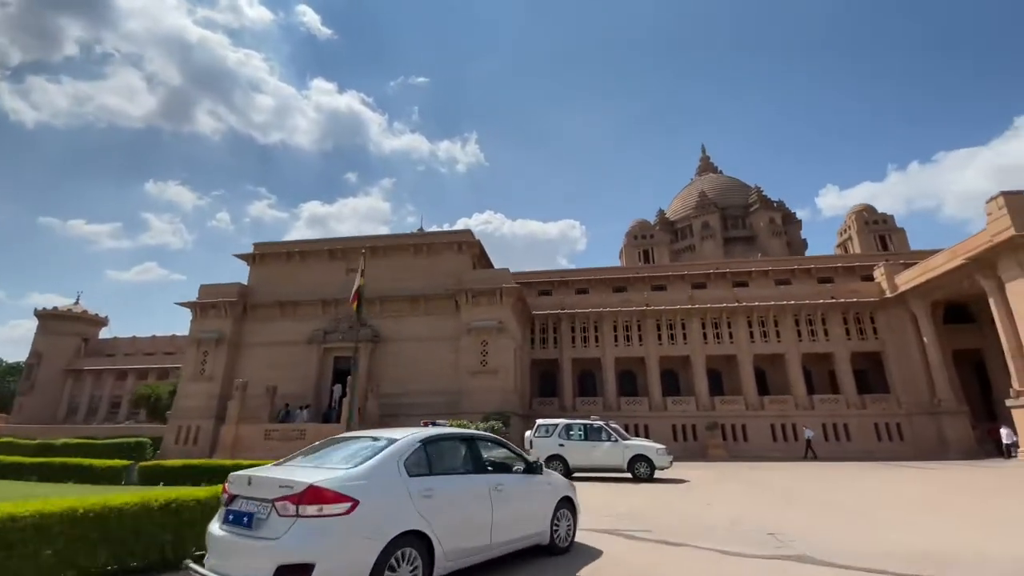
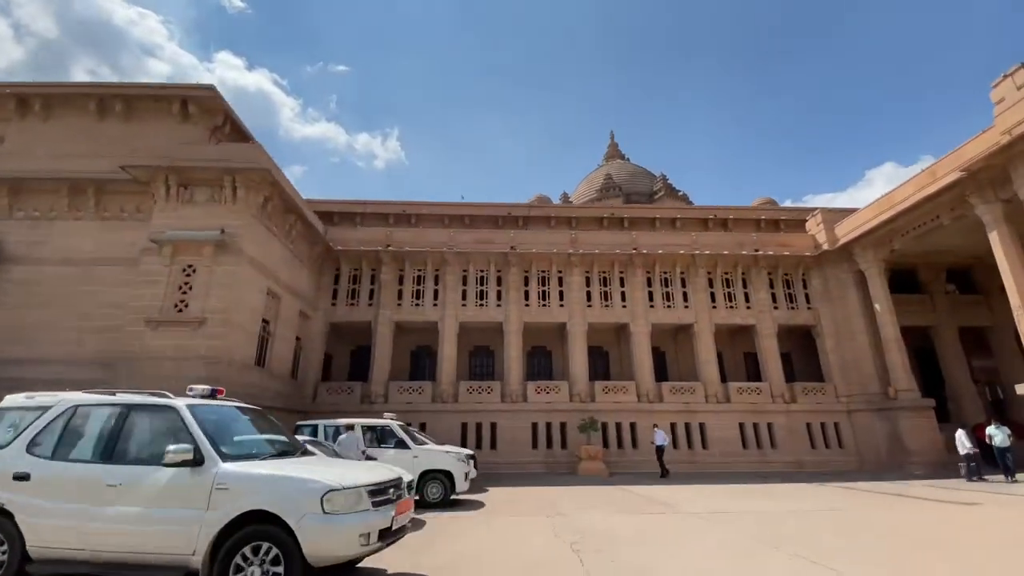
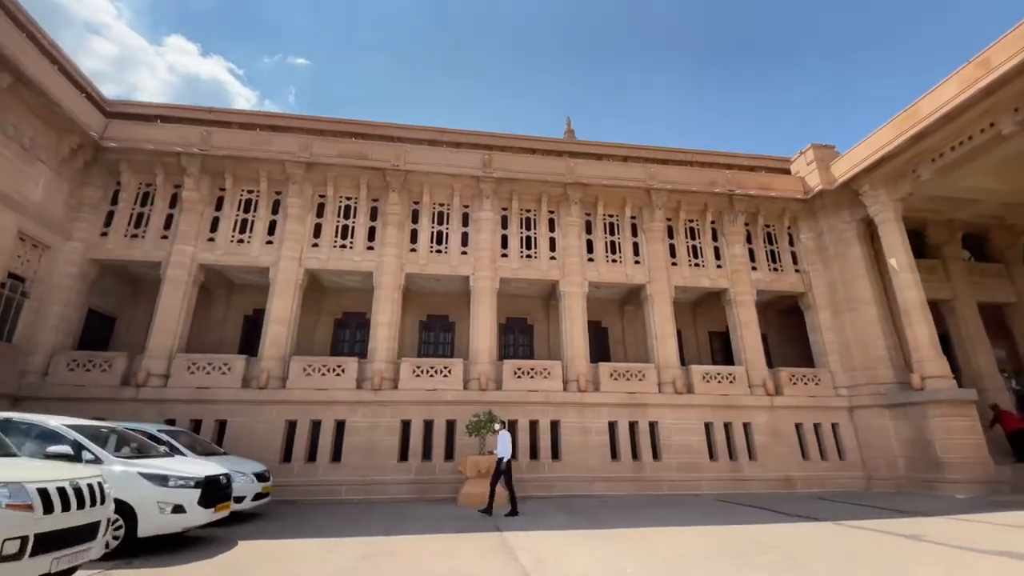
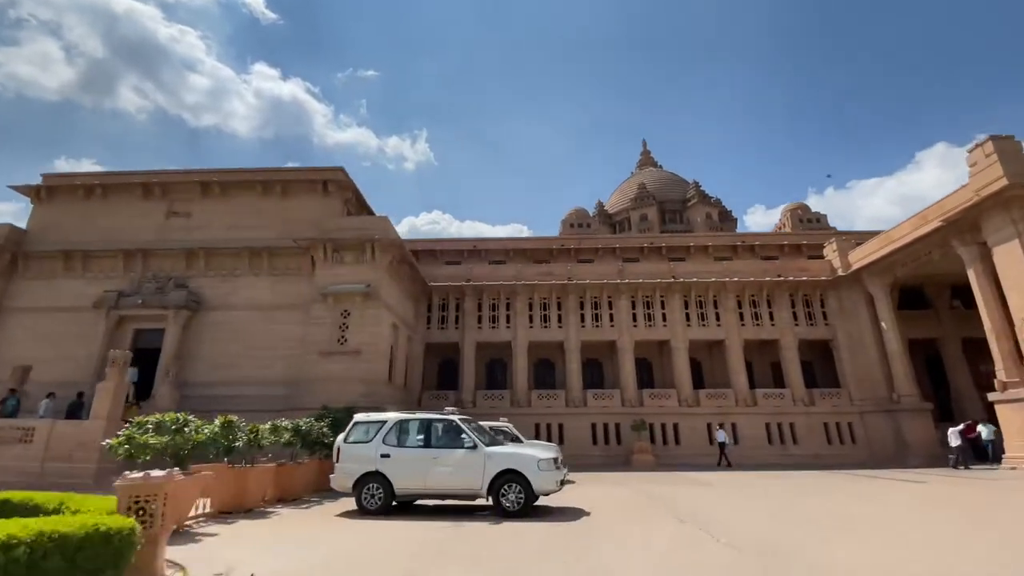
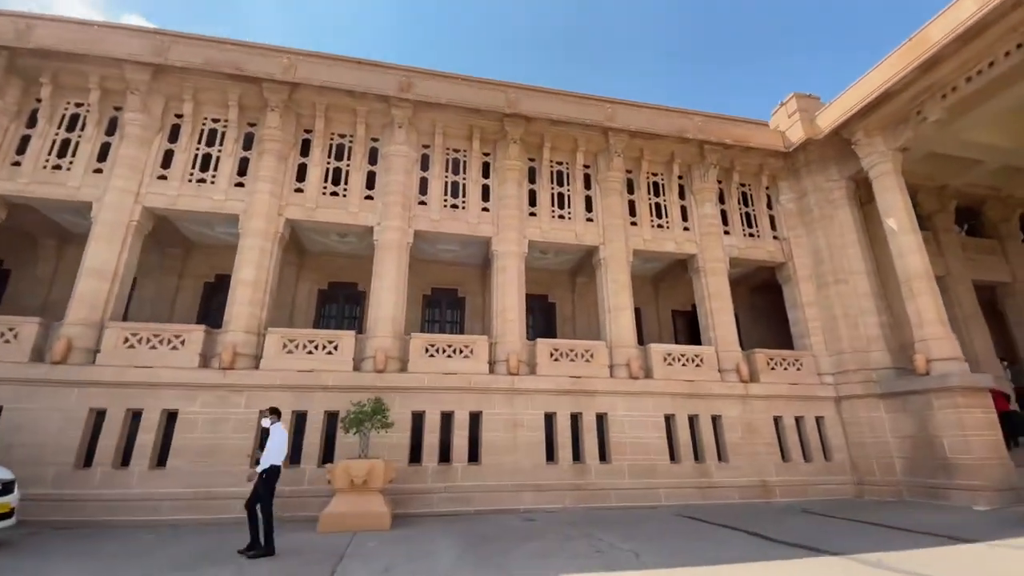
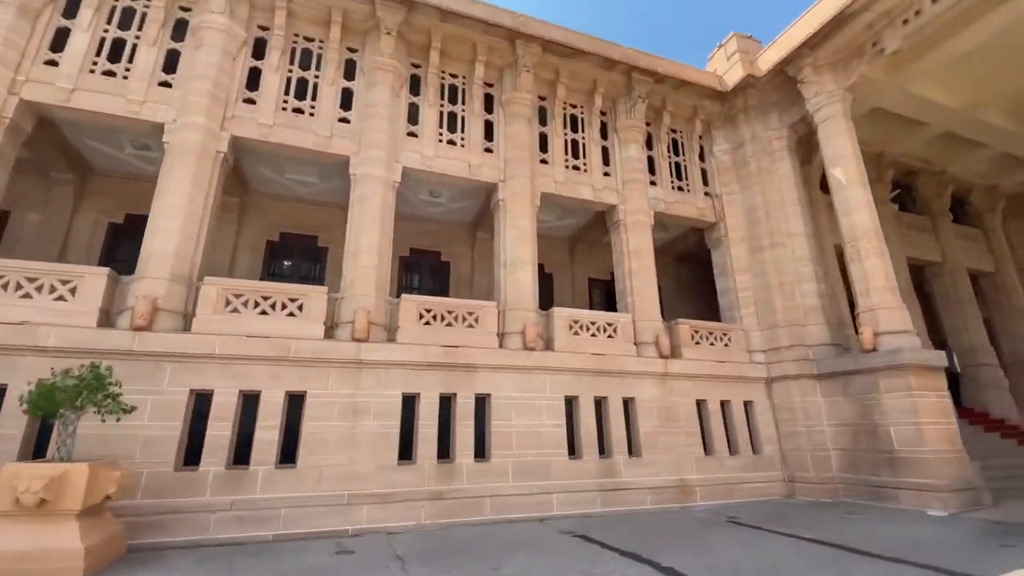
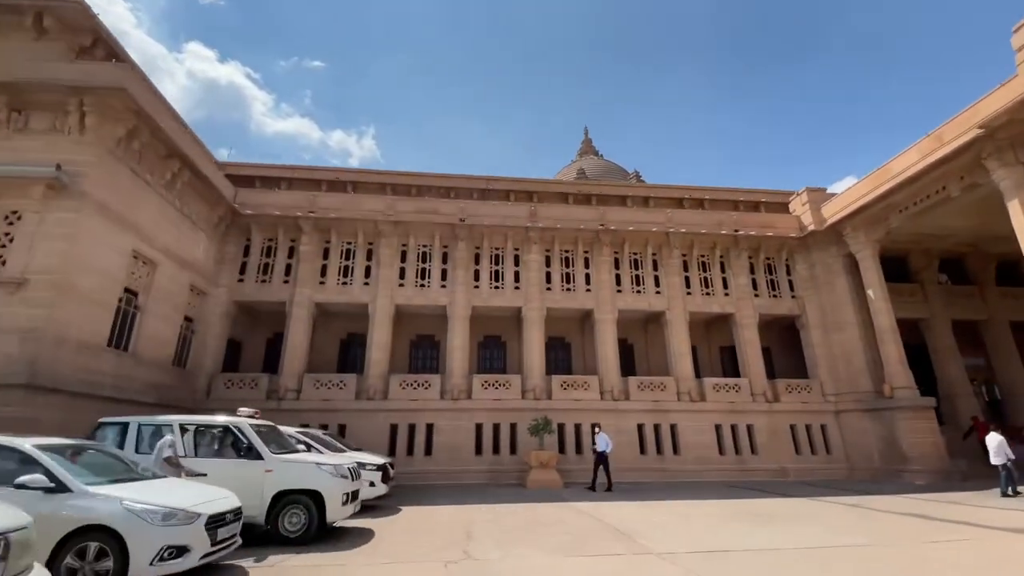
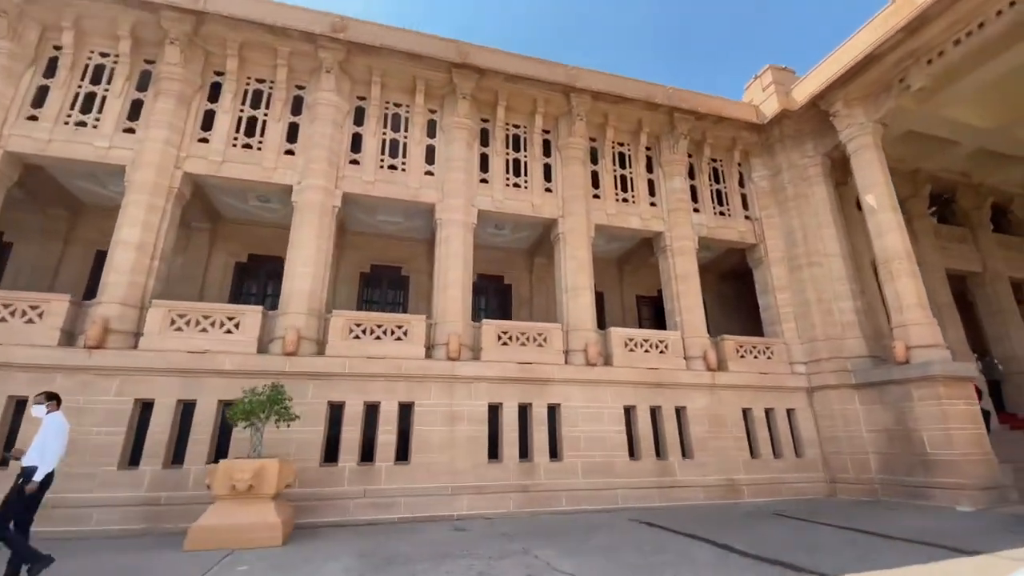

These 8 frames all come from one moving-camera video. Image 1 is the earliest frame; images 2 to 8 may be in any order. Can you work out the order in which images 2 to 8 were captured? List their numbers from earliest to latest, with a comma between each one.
4, 2, 7, 3, 5, 8, 6
